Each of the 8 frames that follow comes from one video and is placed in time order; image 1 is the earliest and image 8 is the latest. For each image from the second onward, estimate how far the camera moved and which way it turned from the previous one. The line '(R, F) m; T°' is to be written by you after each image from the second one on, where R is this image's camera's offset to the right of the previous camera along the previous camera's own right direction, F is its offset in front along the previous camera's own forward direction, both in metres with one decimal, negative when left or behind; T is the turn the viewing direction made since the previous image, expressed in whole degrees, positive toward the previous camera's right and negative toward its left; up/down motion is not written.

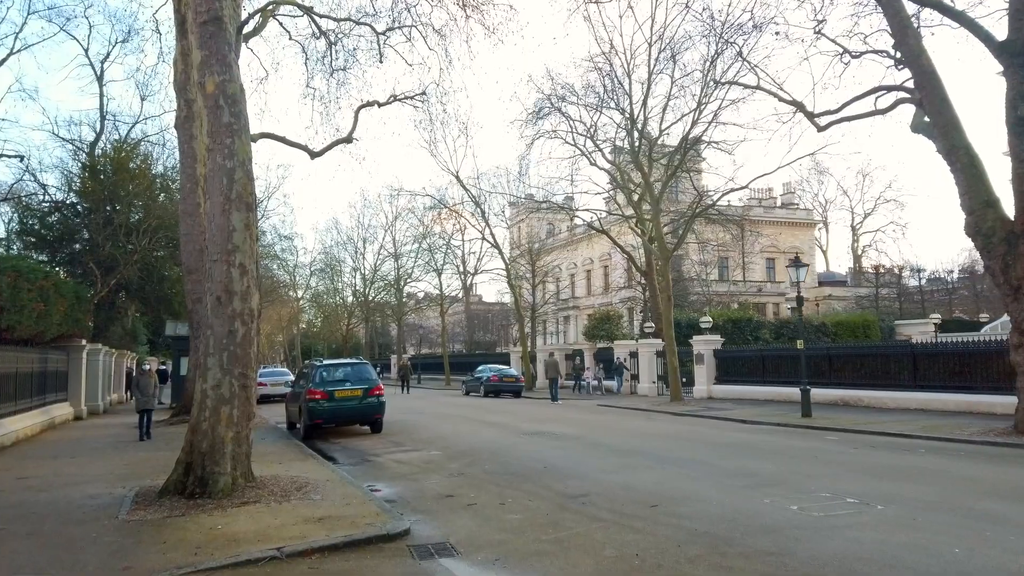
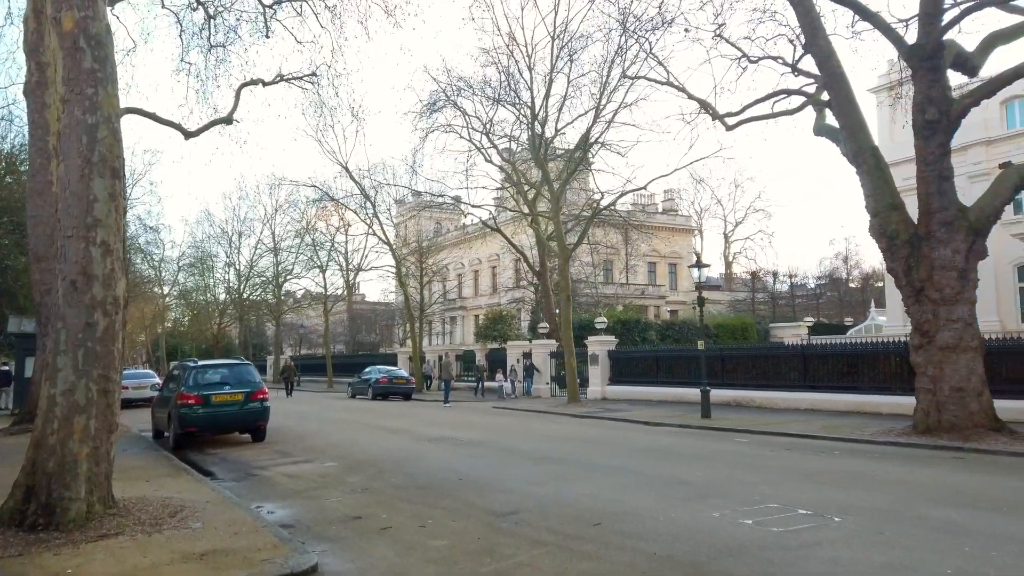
(-0.4, +1.1) m; +9°
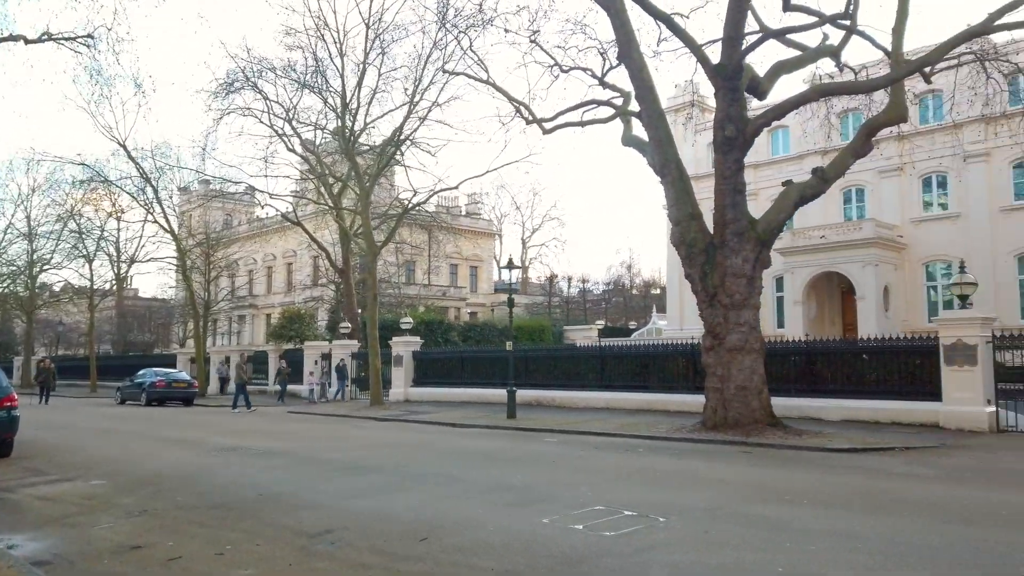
(-0.2, +0.6) m; +15°
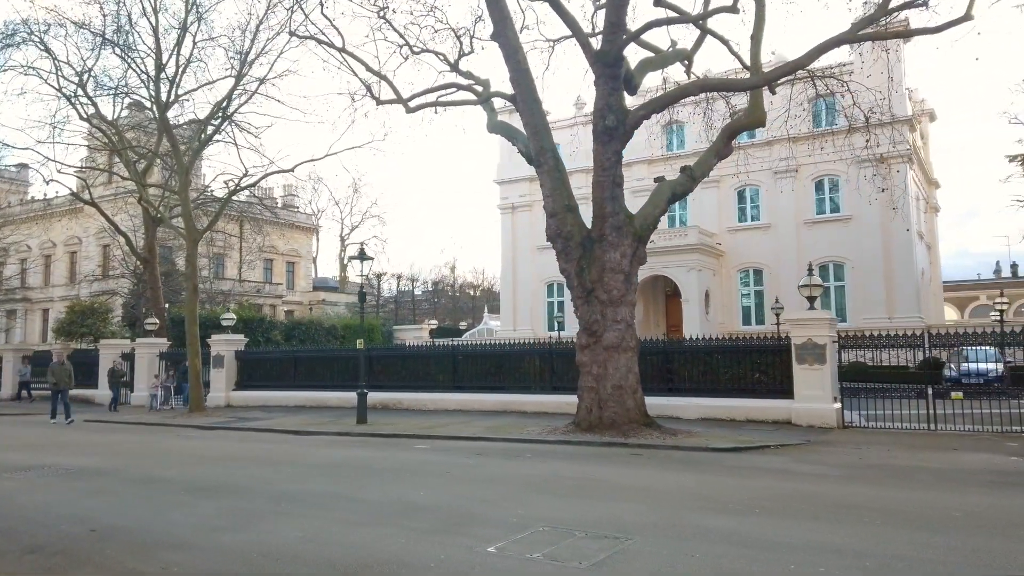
(-1.0, +1.4) m; +14°
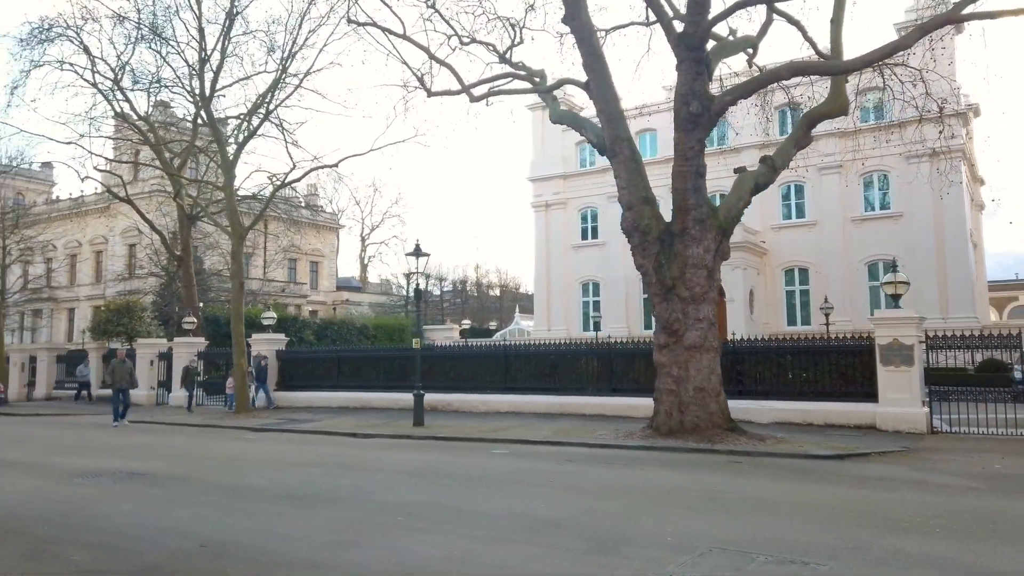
(-1.1, +0.7) m; -1°
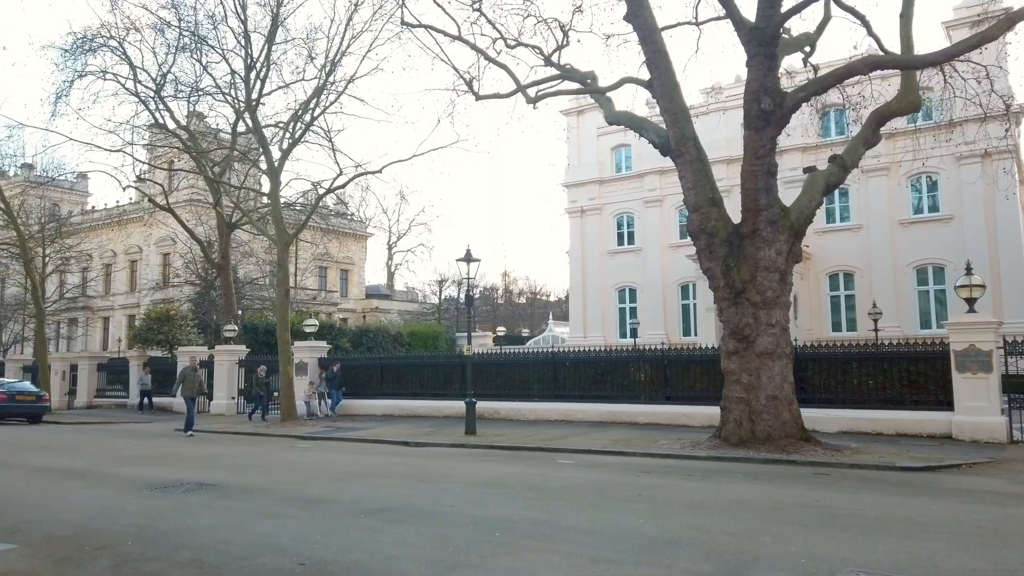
(-0.7, +0.4) m; -2°
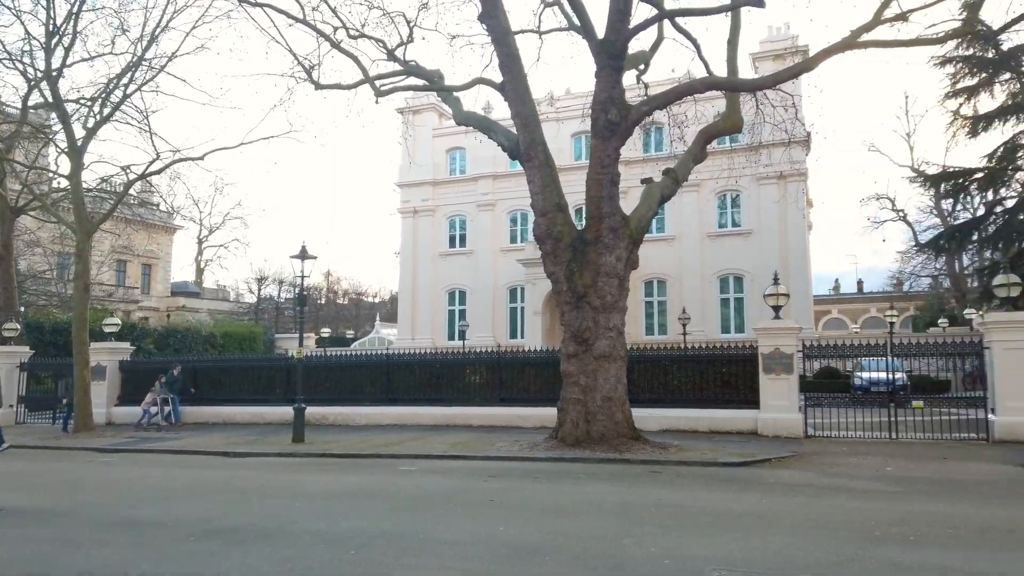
(-0.3, +0.3) m; +13°
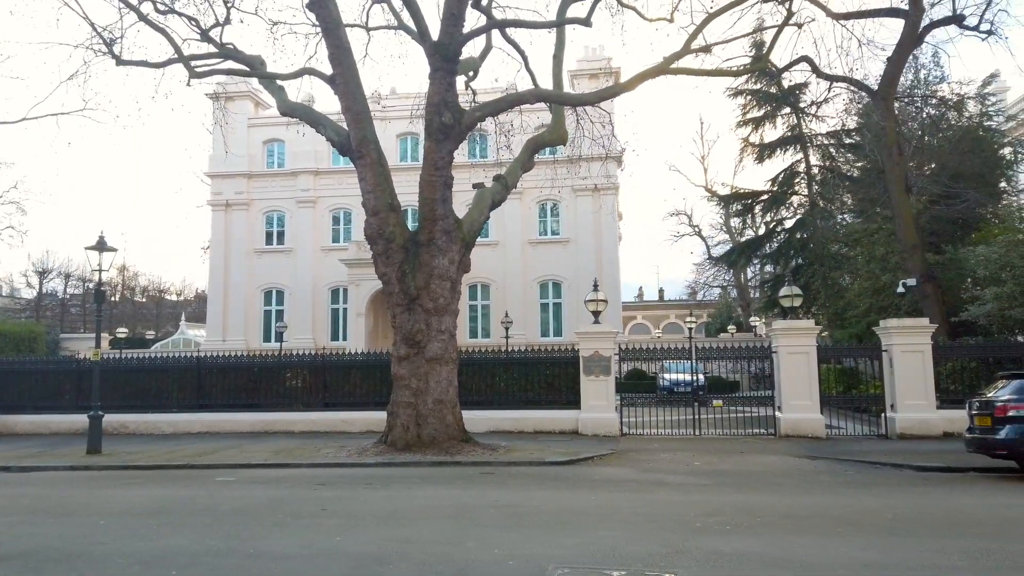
(-0.3, +0.1) m; +14°
